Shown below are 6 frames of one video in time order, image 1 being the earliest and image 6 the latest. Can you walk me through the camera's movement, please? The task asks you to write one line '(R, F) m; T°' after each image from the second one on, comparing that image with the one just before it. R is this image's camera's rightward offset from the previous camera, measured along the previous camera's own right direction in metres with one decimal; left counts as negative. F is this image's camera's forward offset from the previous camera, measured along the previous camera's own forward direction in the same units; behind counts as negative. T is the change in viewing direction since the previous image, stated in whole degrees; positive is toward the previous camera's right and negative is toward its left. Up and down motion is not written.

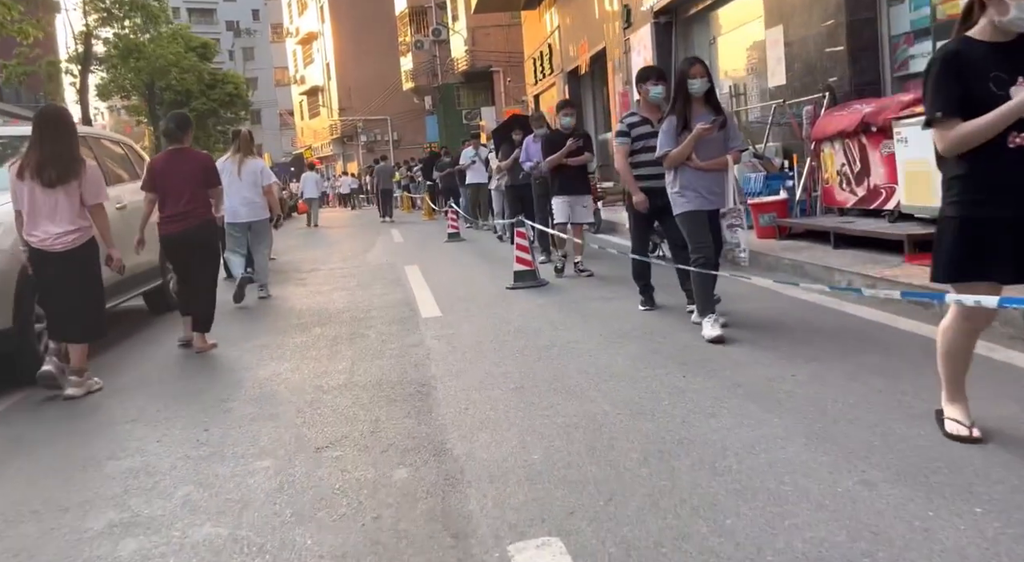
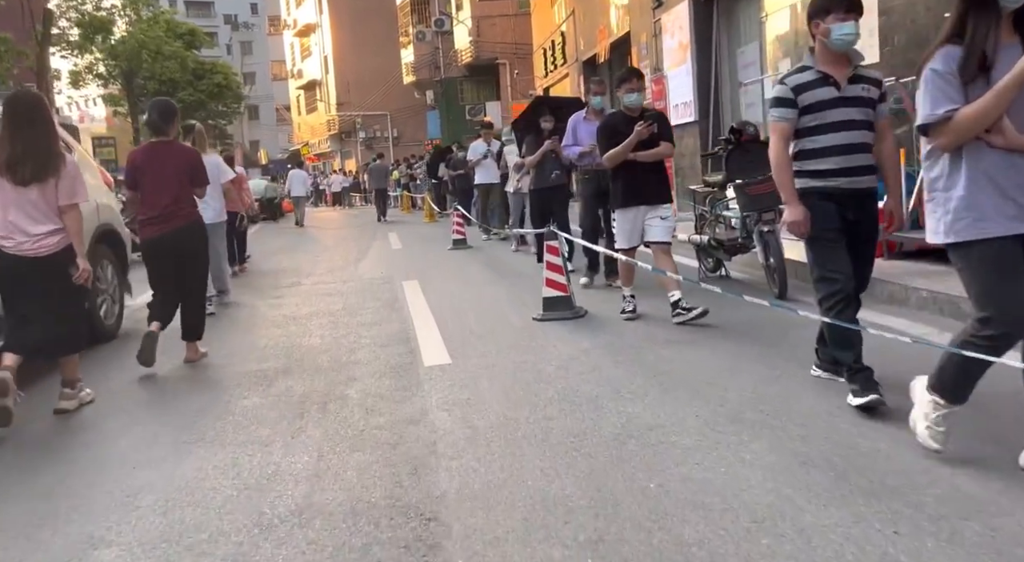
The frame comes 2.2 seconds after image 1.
(-0.2, +2.3) m; 0°
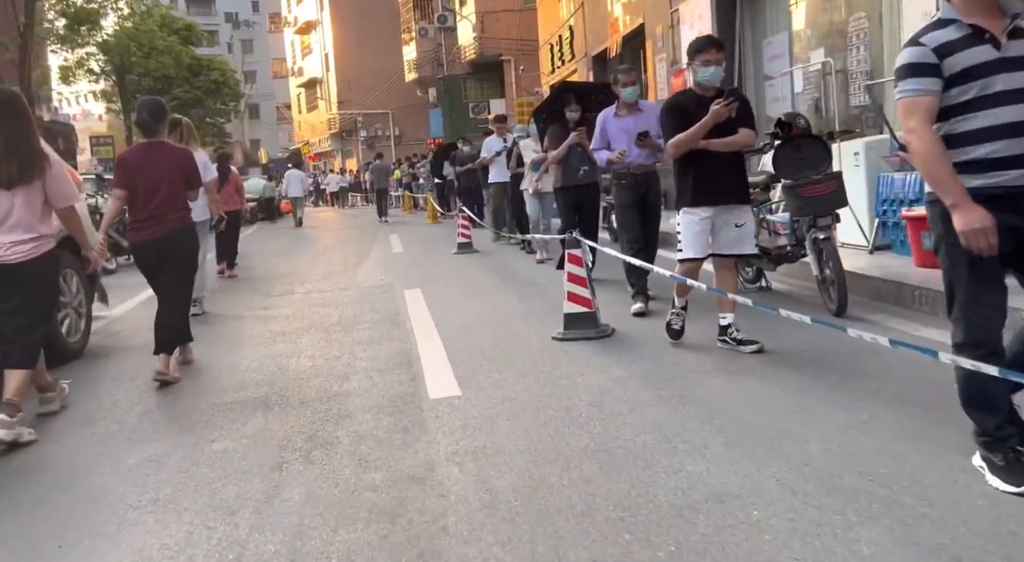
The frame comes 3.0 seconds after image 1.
(-0.1, +1.0) m; 0°
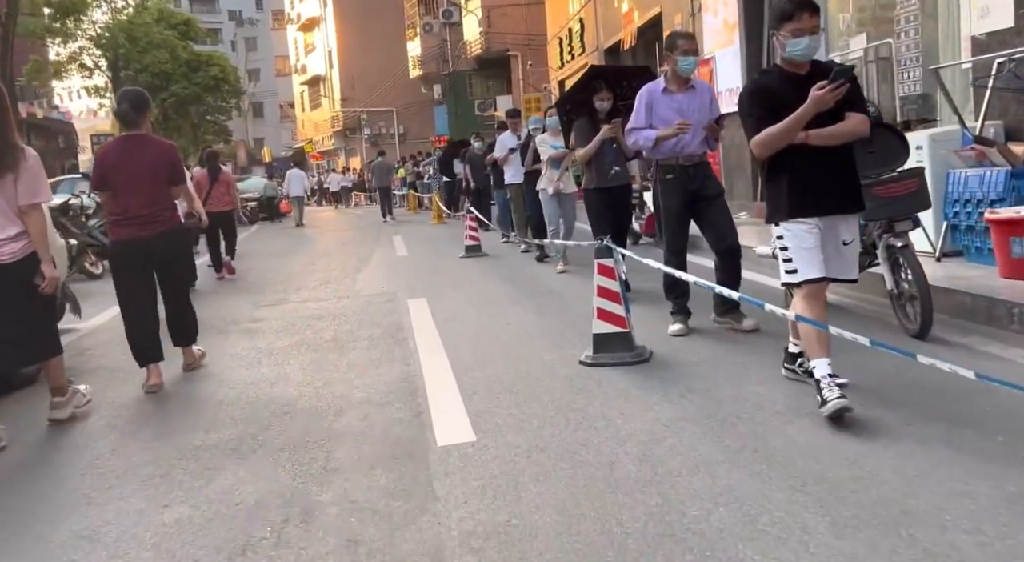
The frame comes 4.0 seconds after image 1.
(-0.1, +1.0) m; 0°
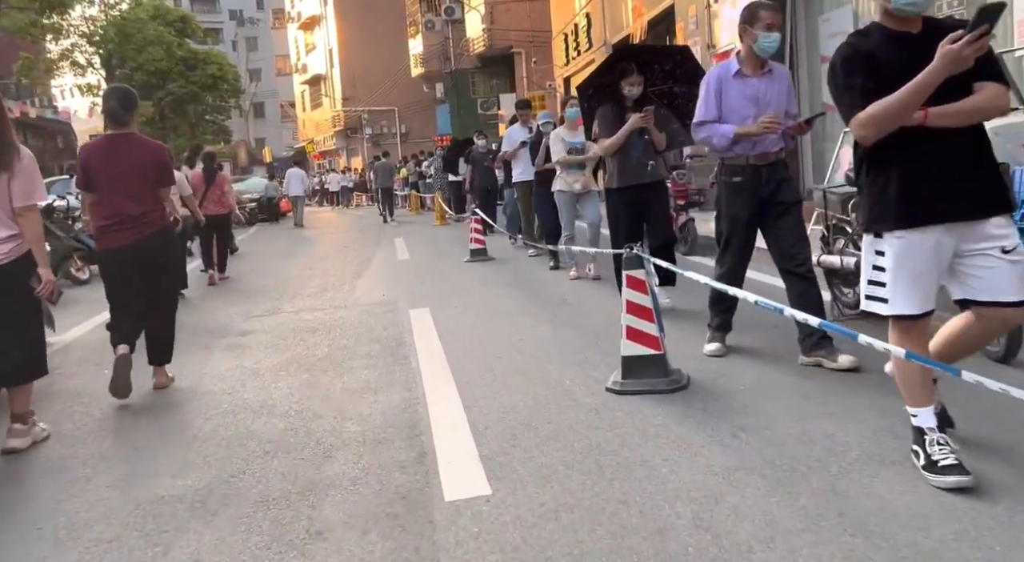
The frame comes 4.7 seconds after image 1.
(-0.1, +0.8) m; 0°
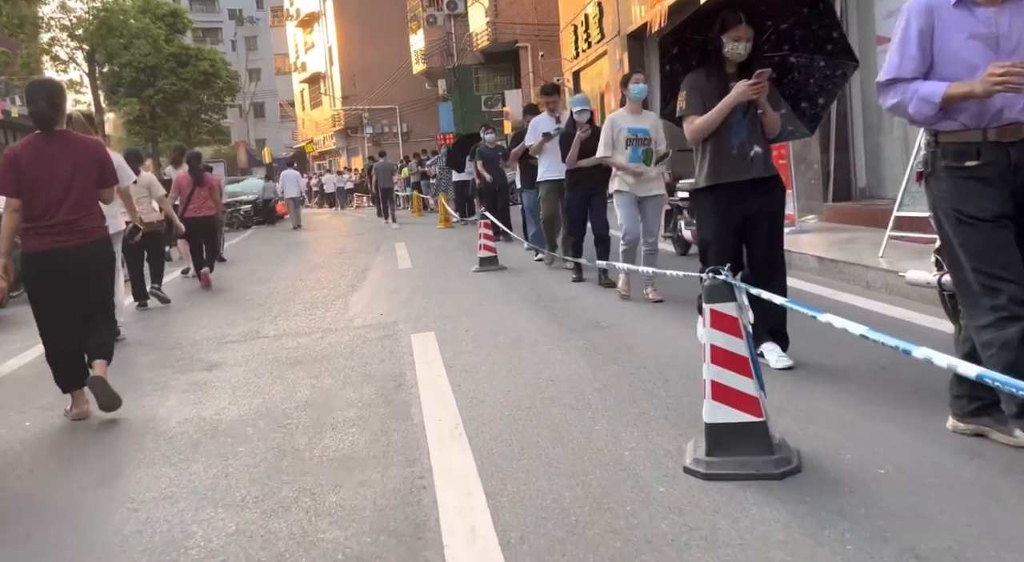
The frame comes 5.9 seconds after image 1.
(-0.2, +1.5) m; 0°
